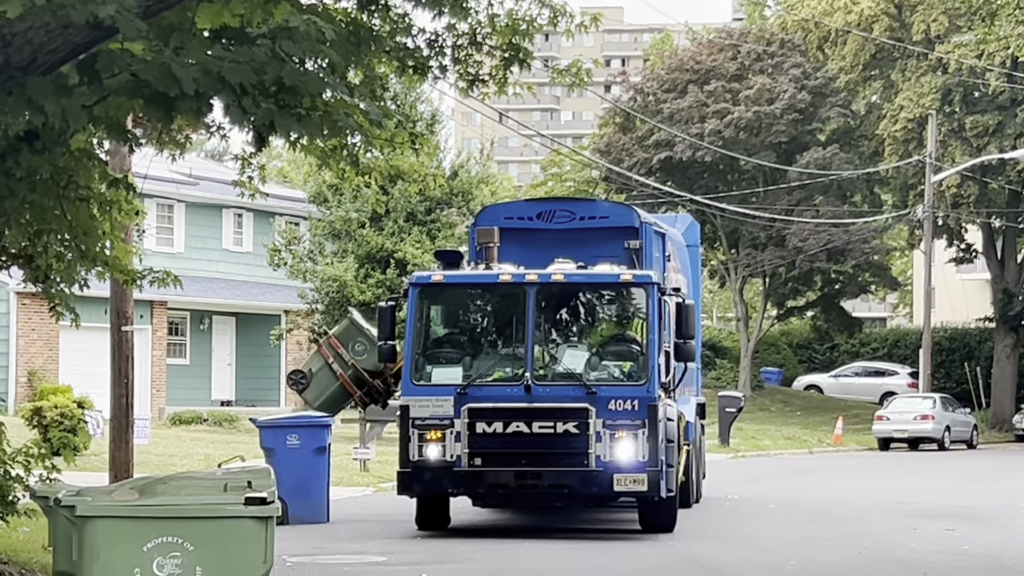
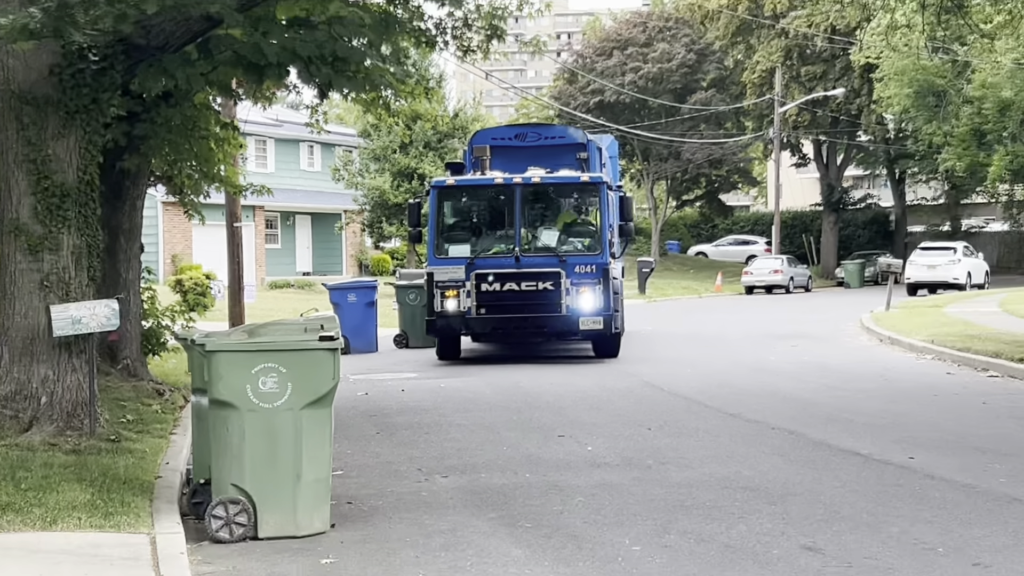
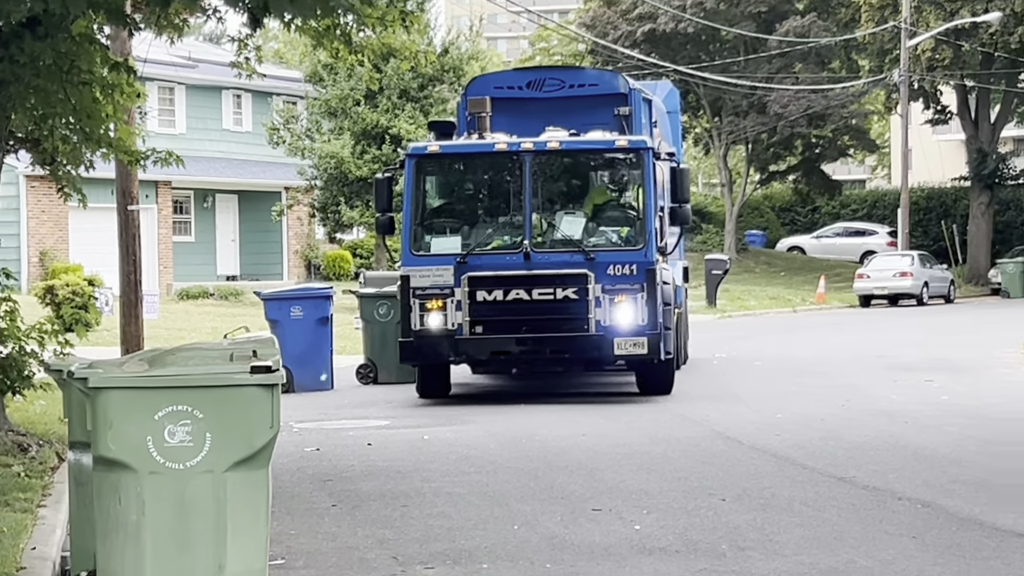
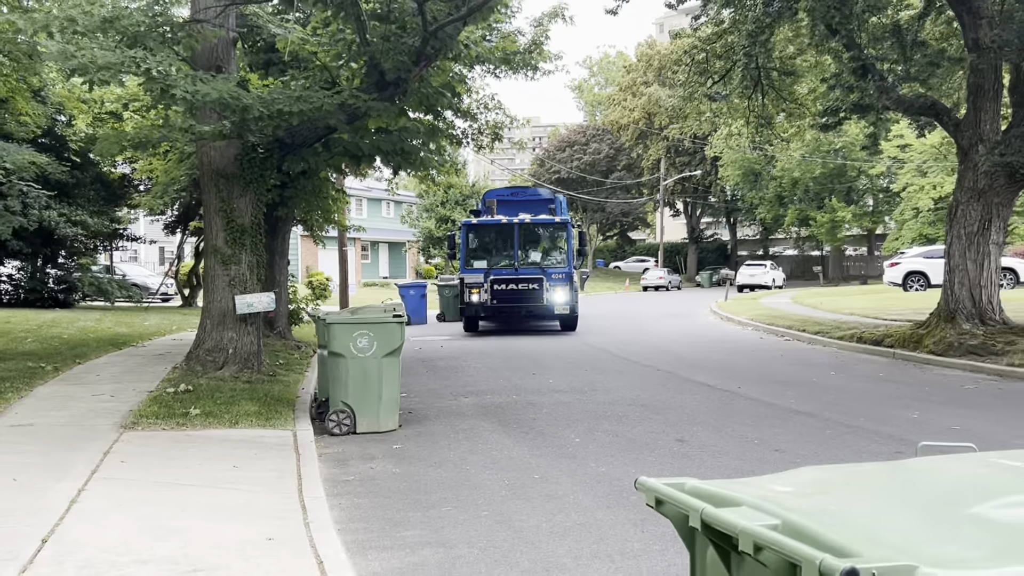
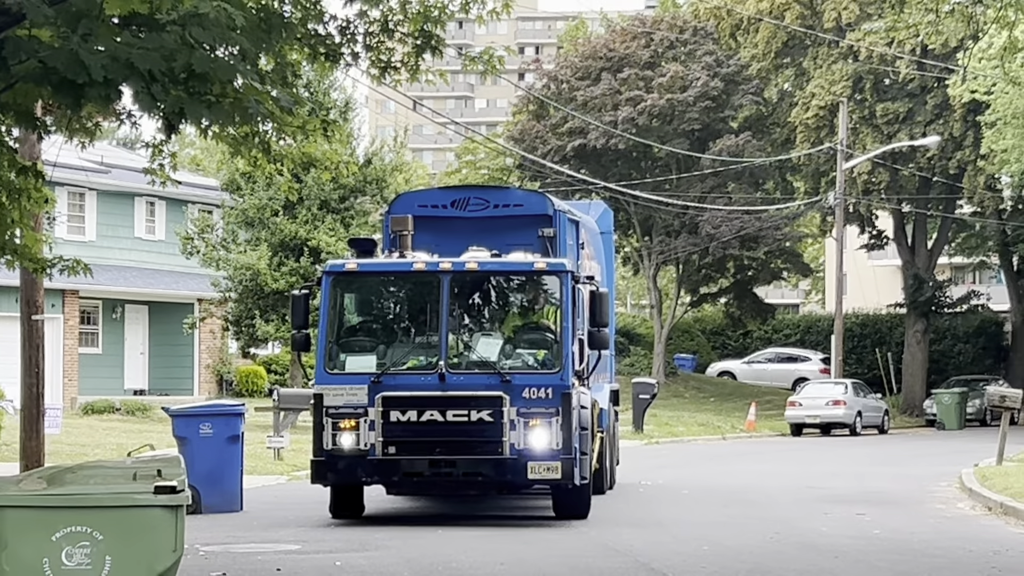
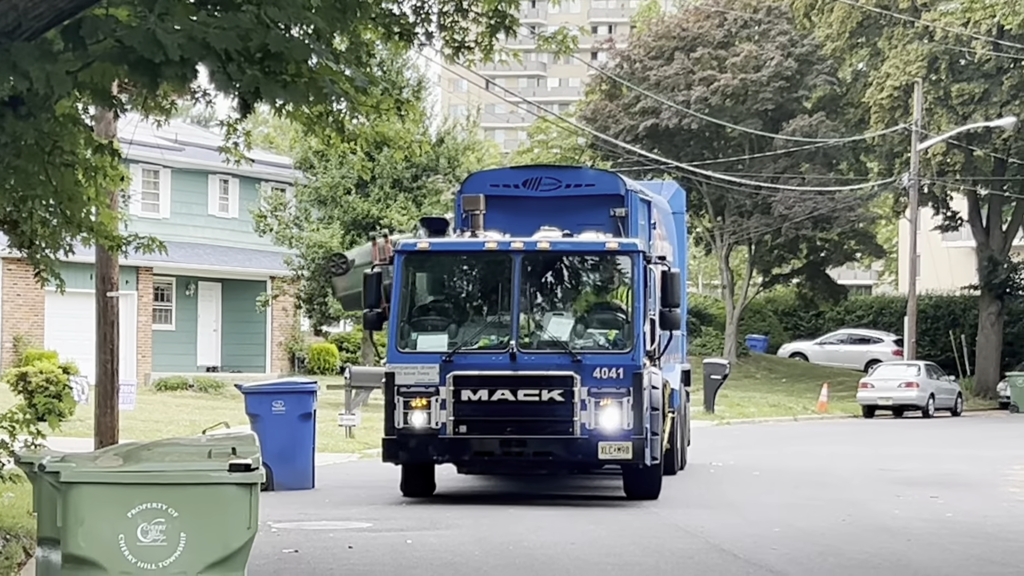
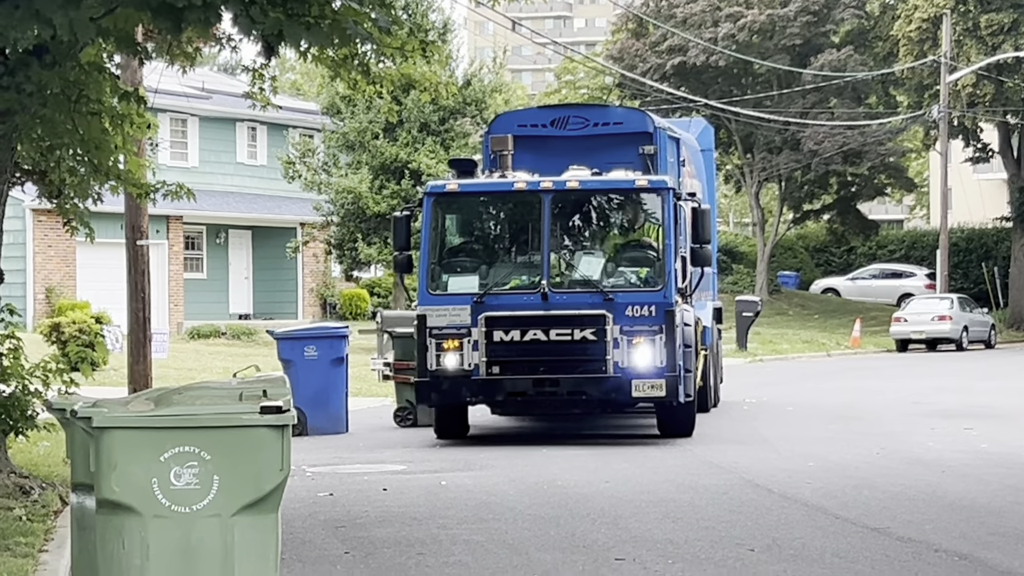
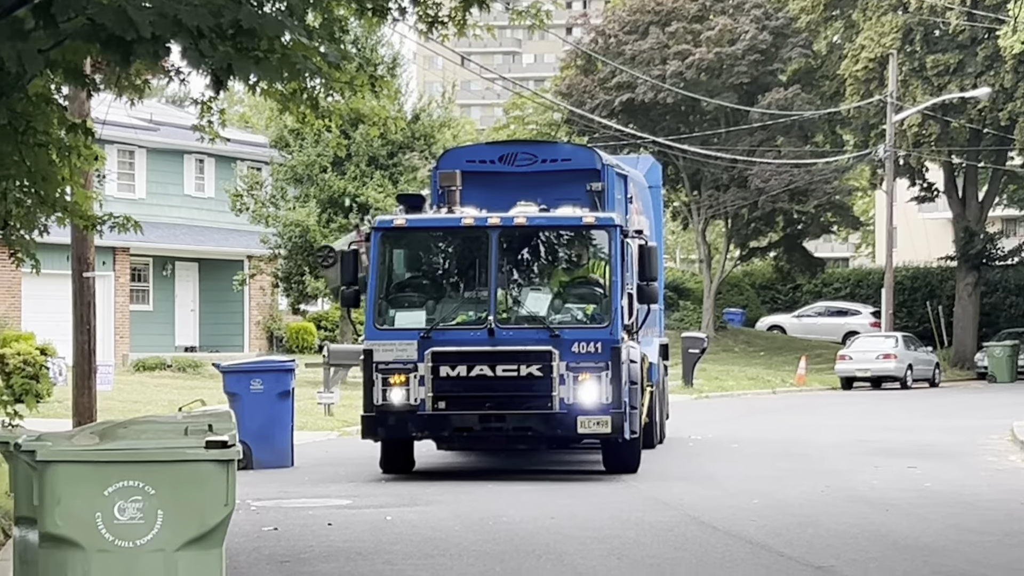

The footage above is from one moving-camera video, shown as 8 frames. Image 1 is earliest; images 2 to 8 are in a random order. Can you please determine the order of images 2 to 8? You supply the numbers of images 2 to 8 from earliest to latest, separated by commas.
6, 5, 8, 7, 3, 2, 4
